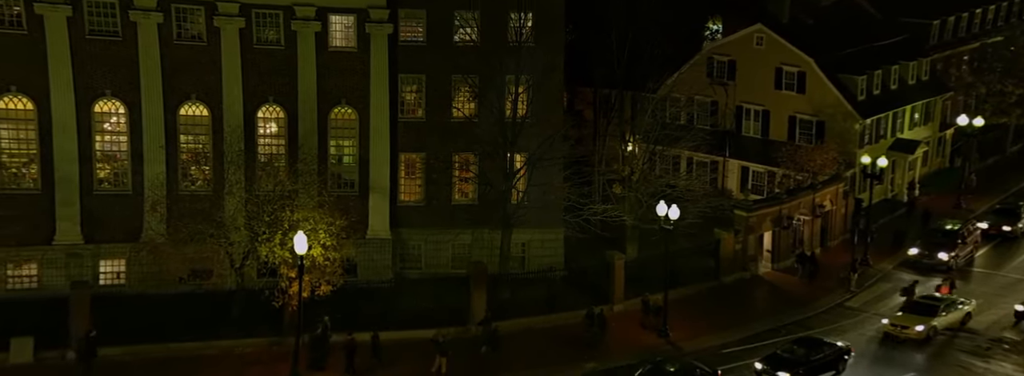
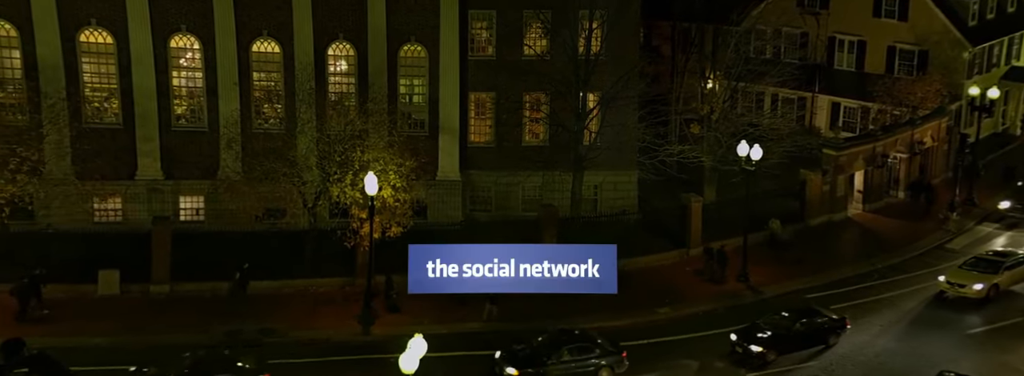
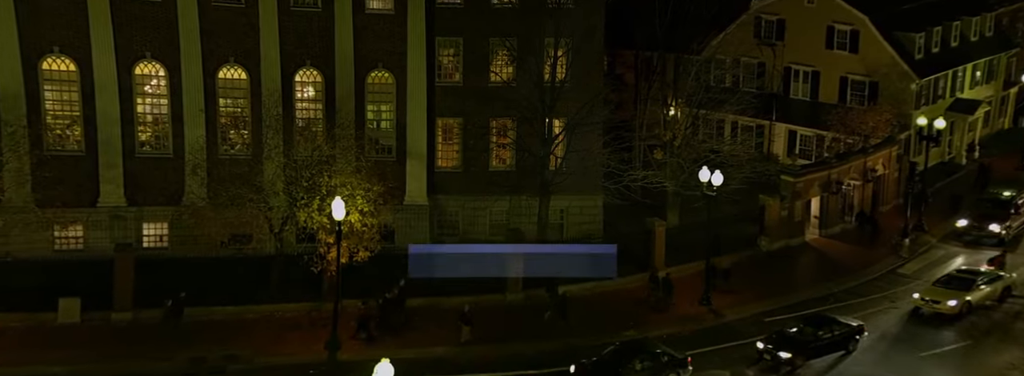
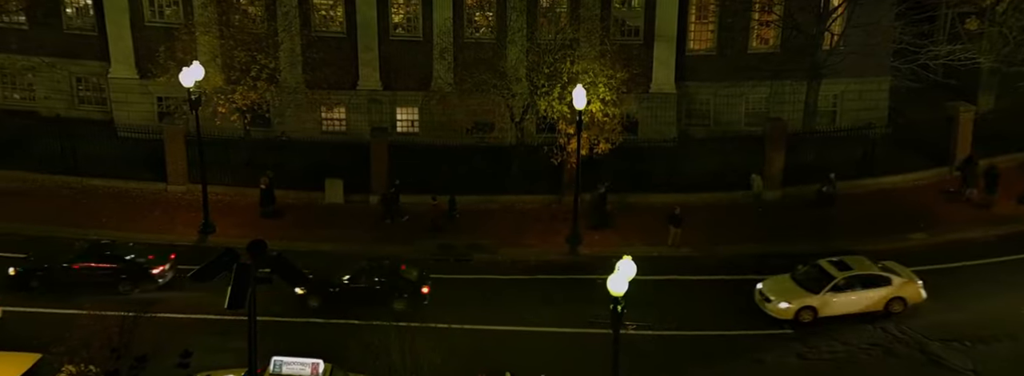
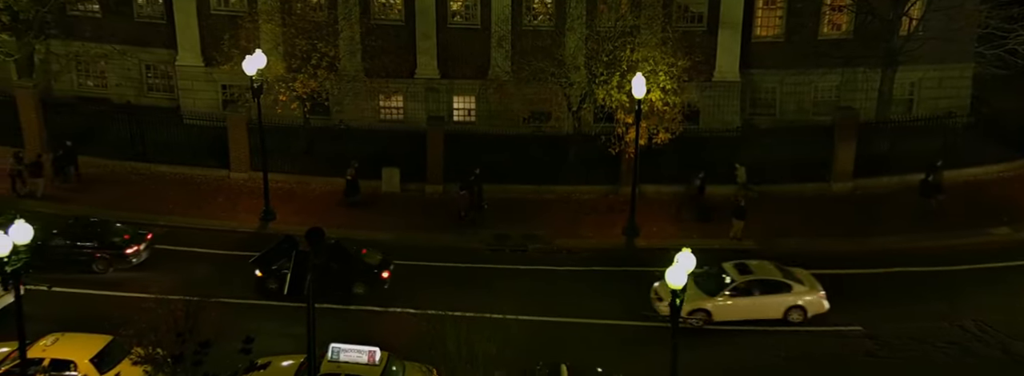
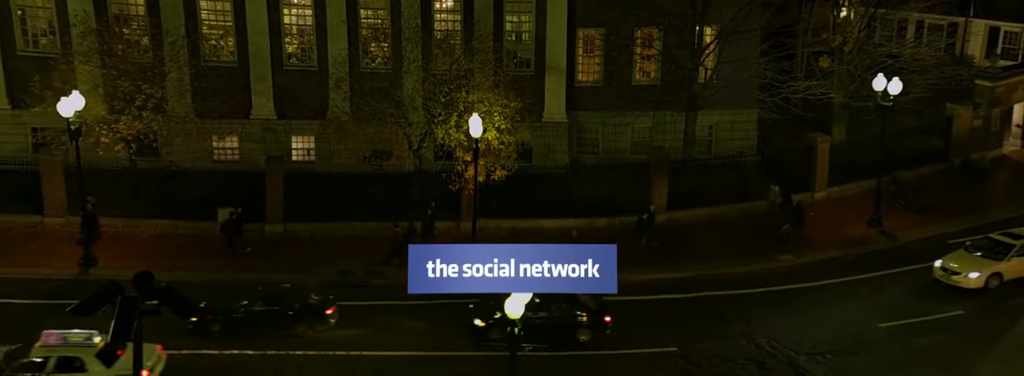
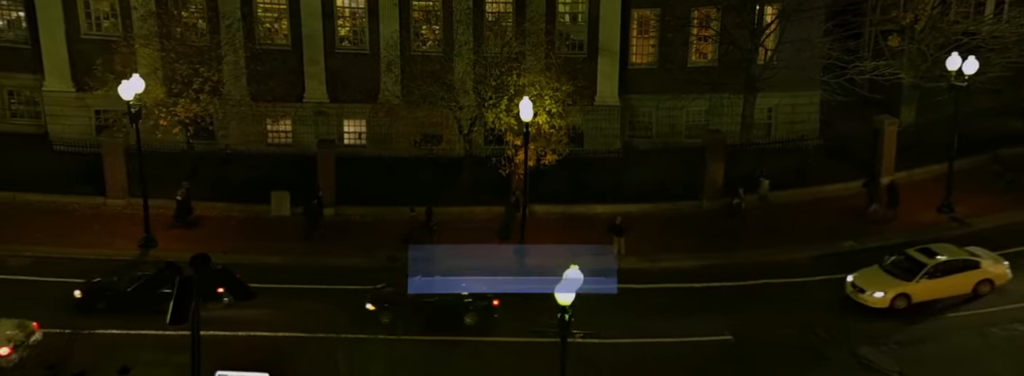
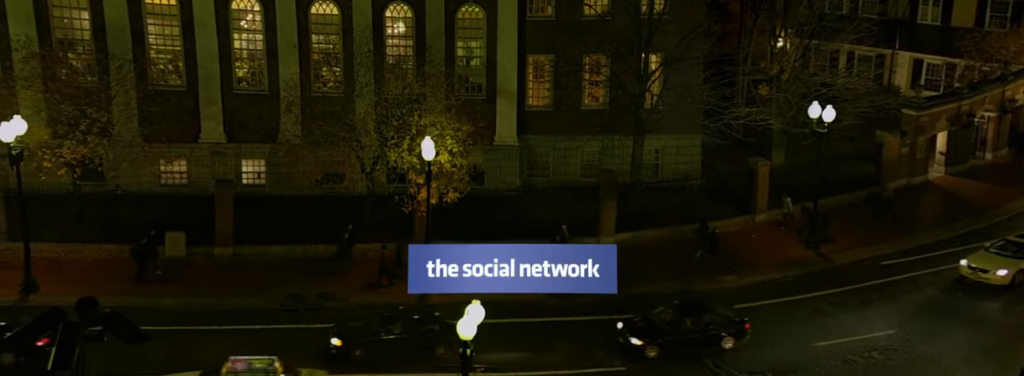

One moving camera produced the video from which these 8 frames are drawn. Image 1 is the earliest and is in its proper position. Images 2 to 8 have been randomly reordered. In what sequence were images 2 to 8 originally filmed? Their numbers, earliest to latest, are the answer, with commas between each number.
3, 2, 8, 6, 7, 4, 5
